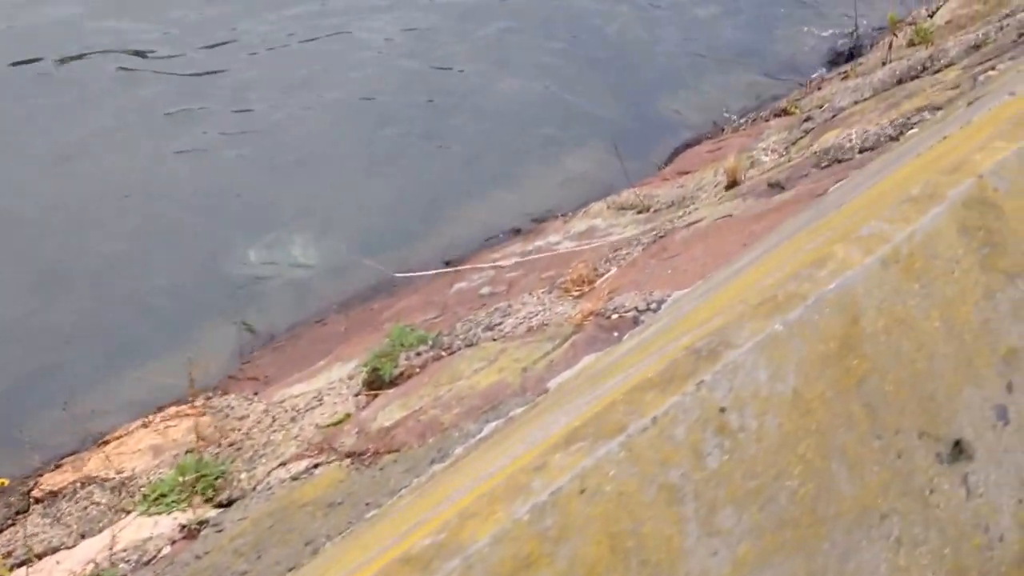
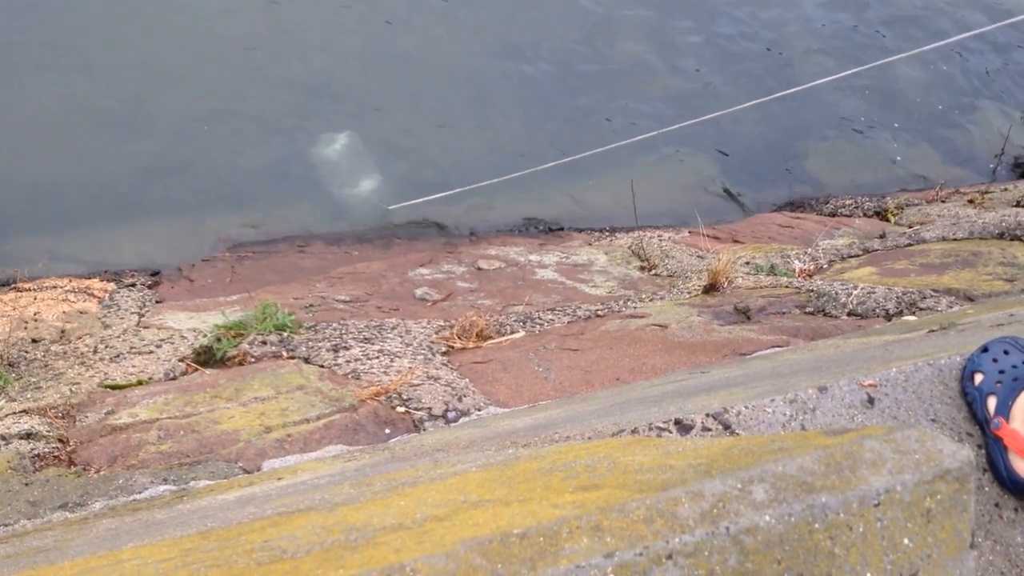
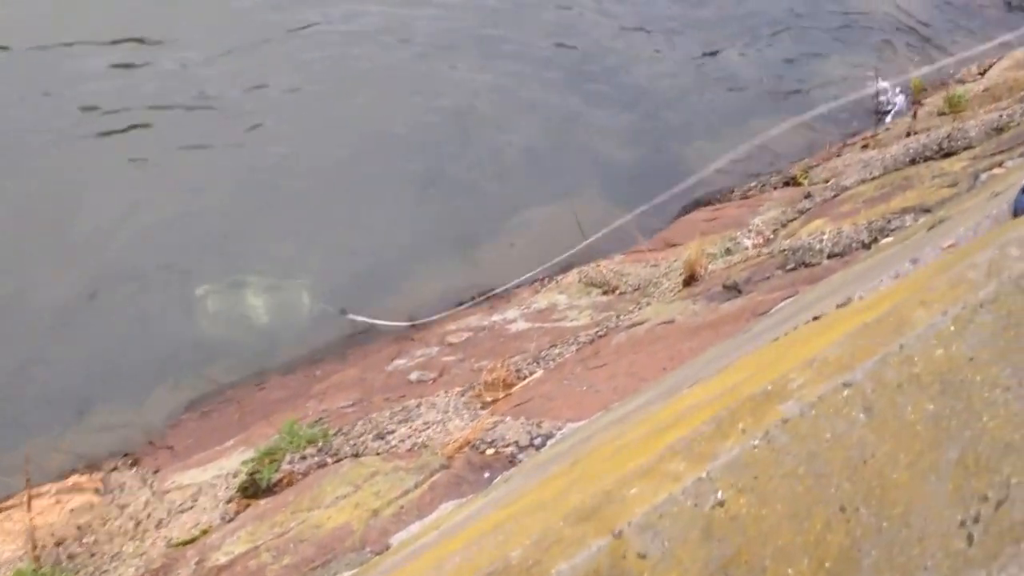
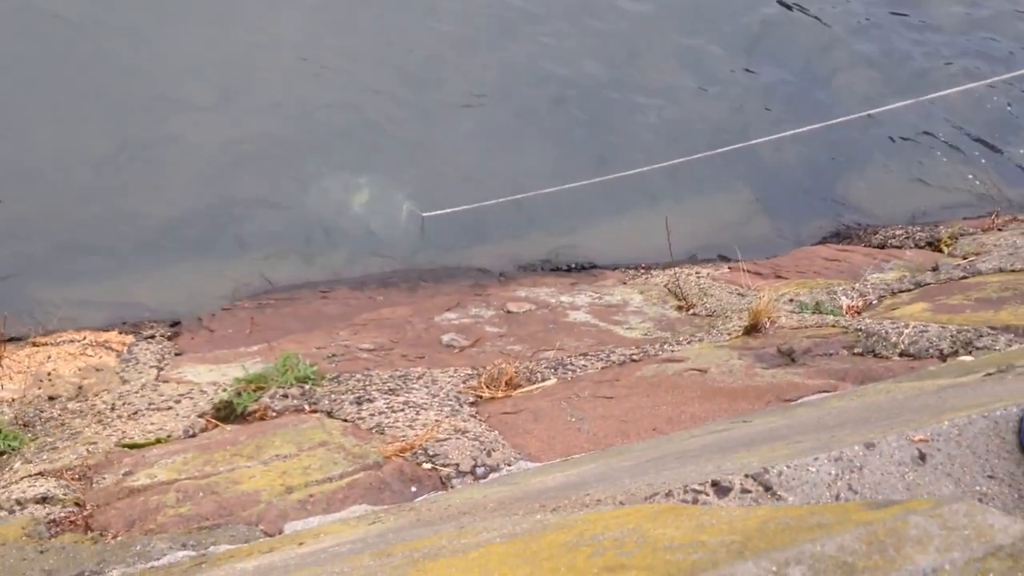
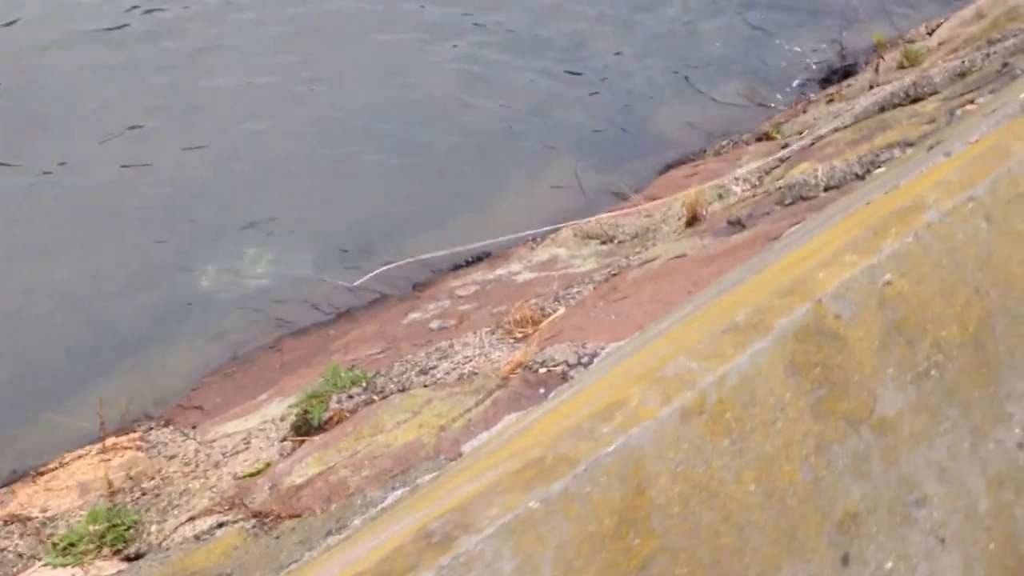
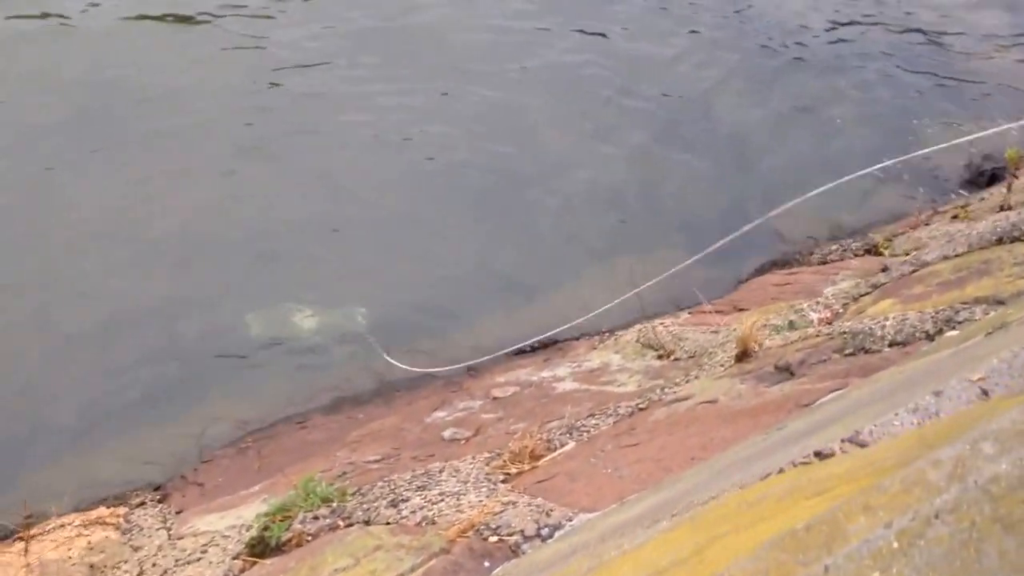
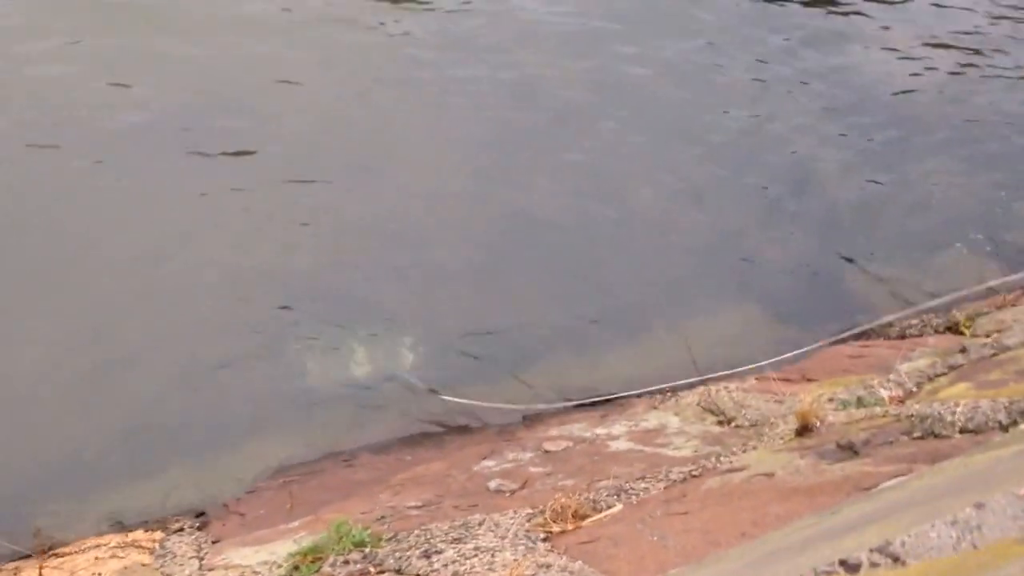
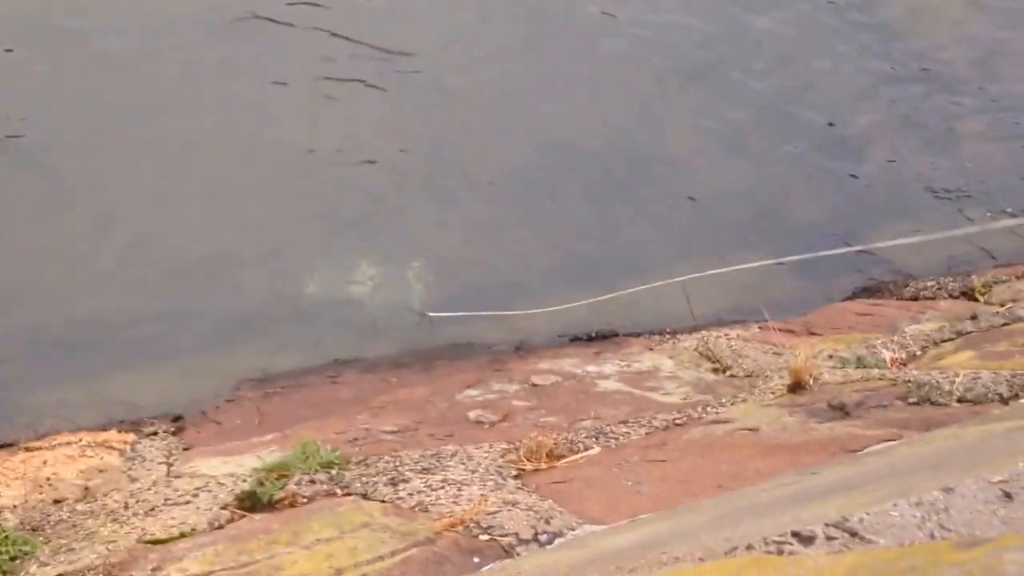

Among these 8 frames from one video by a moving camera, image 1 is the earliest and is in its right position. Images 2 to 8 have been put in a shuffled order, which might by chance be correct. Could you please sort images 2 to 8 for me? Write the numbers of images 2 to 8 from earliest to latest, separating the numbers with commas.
5, 3, 6, 7, 8, 4, 2
